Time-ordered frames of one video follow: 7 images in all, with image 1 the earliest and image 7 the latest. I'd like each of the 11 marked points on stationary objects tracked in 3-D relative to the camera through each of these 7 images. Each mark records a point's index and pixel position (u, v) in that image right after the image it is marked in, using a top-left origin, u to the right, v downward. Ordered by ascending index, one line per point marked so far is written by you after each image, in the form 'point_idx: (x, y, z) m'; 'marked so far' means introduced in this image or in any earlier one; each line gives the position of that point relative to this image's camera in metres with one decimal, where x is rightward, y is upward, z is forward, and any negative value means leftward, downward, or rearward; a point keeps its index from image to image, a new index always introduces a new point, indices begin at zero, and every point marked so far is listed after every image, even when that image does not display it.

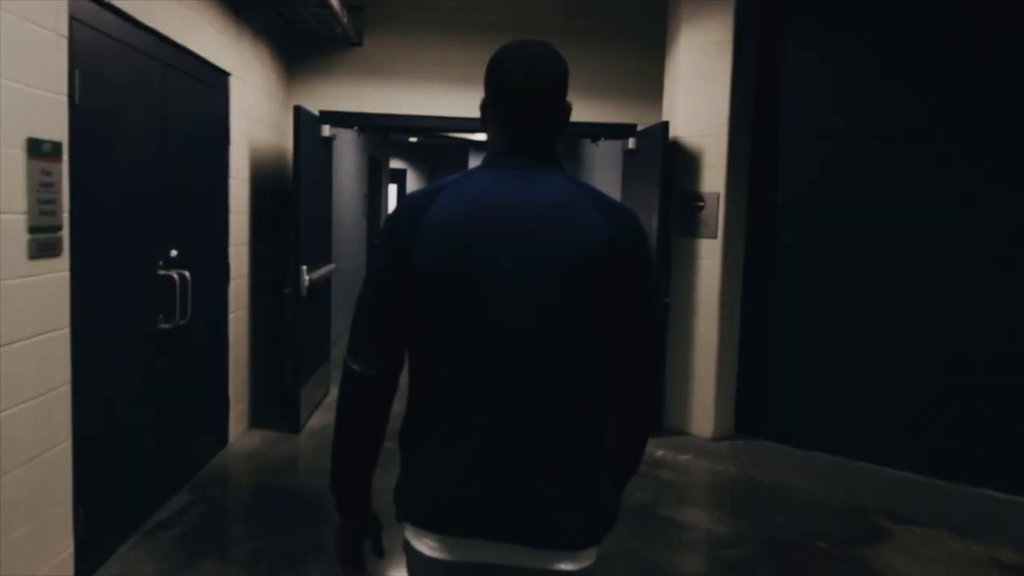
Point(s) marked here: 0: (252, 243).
0: (-1.9, +0.3, +5.0) m
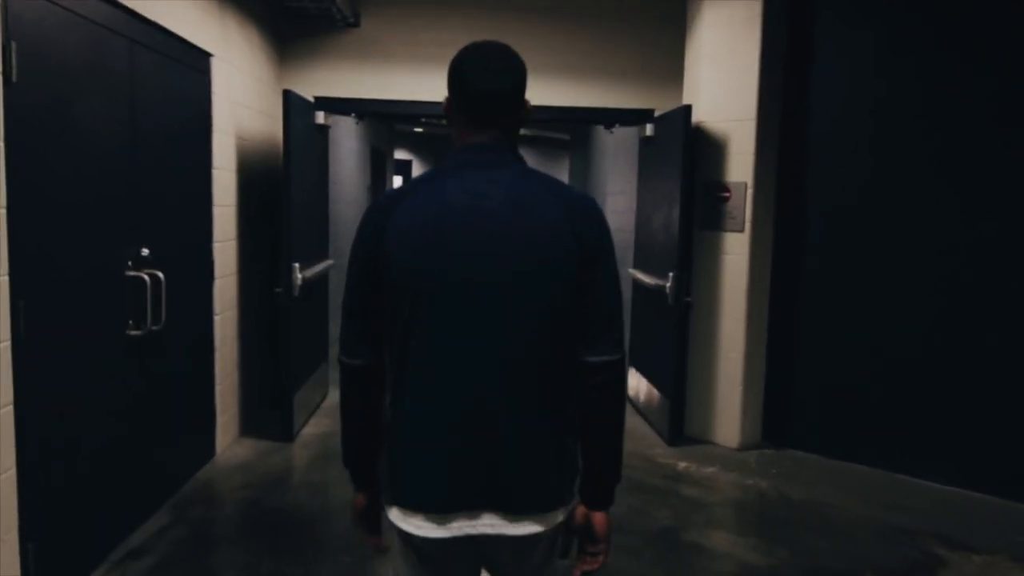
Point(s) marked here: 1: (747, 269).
0: (-1.8, +0.3, +4.6) m
1: (+1.6, +0.1, +4.7) m
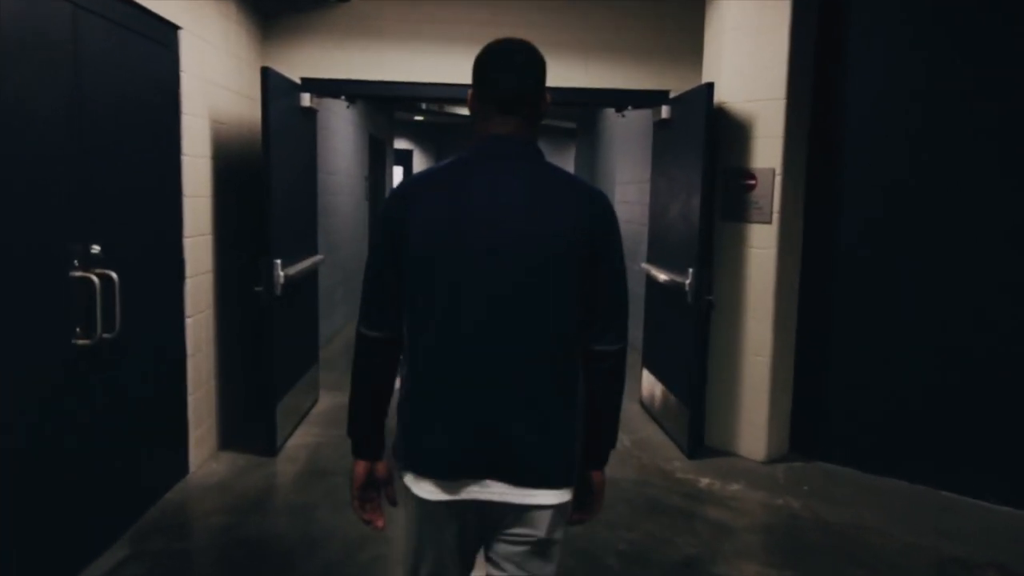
0: (-1.8, +0.3, +4.2) m
1: (+1.6, +0.1, +4.2) m
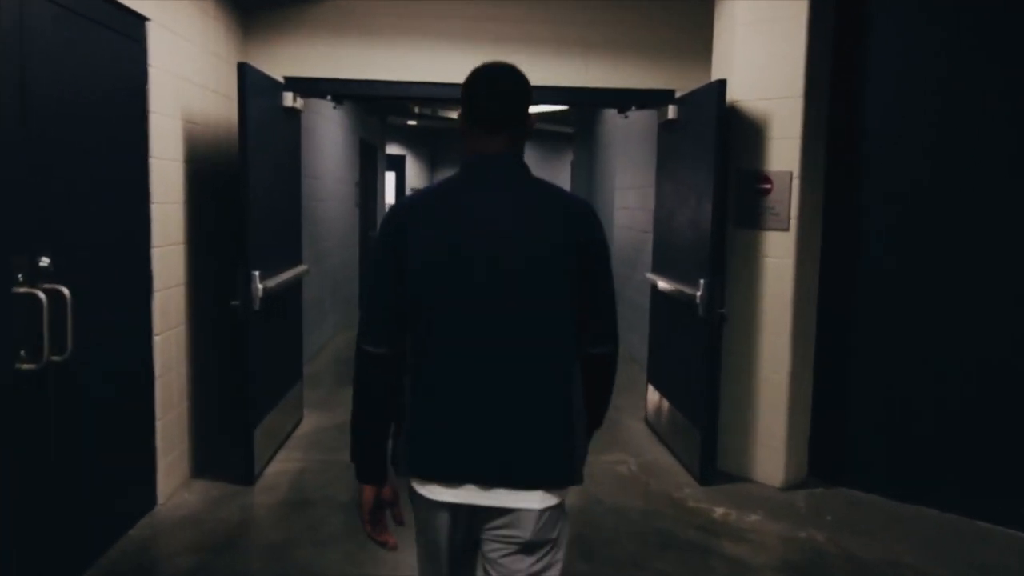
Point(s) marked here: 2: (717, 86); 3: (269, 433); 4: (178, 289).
0: (-1.8, +0.3, +3.9) m
1: (+1.6, +0.1, +3.9) m
2: (+1.2, +1.1, +3.9) m
3: (-1.5, -0.9, +4.4) m
4: (-1.8, 0.0, +3.8) m
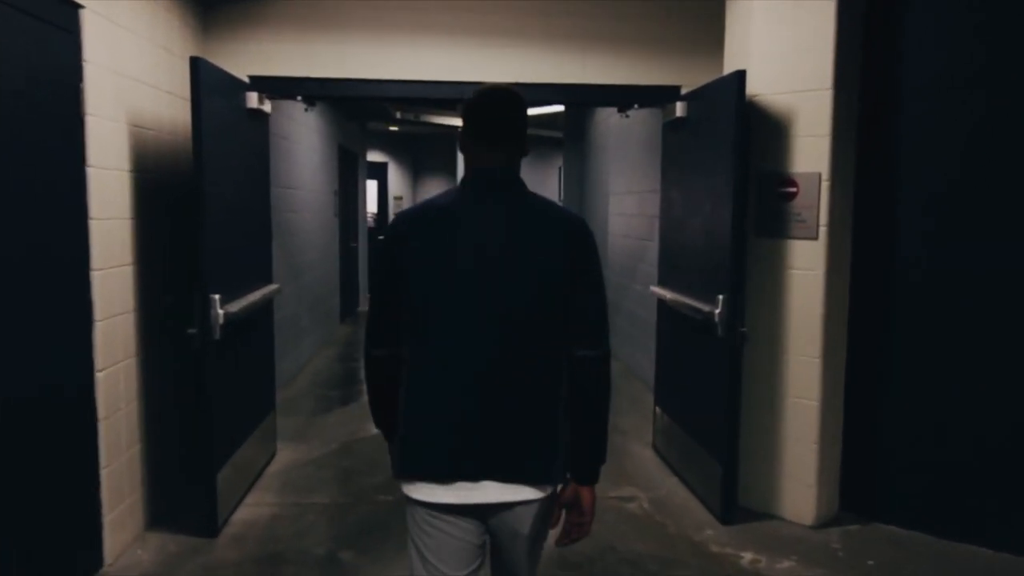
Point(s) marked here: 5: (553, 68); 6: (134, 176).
0: (-1.8, +0.1, +3.4) m
1: (+1.6, 0.0, +3.5) m
2: (+1.1, +1.1, +3.5) m
3: (-1.5, -1.0, +3.9) m
4: (-1.8, -0.1, +3.3) m
5: (+0.3, +1.4, +4.4) m
6: (-1.8, +0.6, +3.4) m
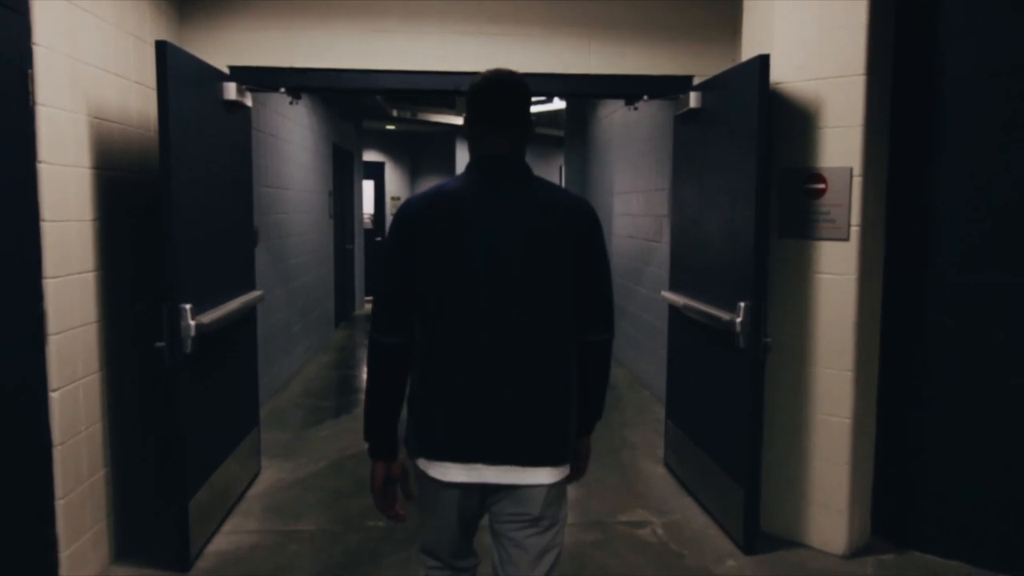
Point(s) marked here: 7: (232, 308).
0: (-1.8, +0.1, +3.1) m
1: (+1.6, 0.0, +3.2) m
2: (+1.1, +1.0, +3.2) m
3: (-1.5, -1.1, +3.5) m
4: (-1.8, -0.2, +3.0) m
5: (+0.3, +1.4, +4.1) m
6: (-1.8, +0.5, +3.1) m
7: (-1.5, -0.1, +3.6) m
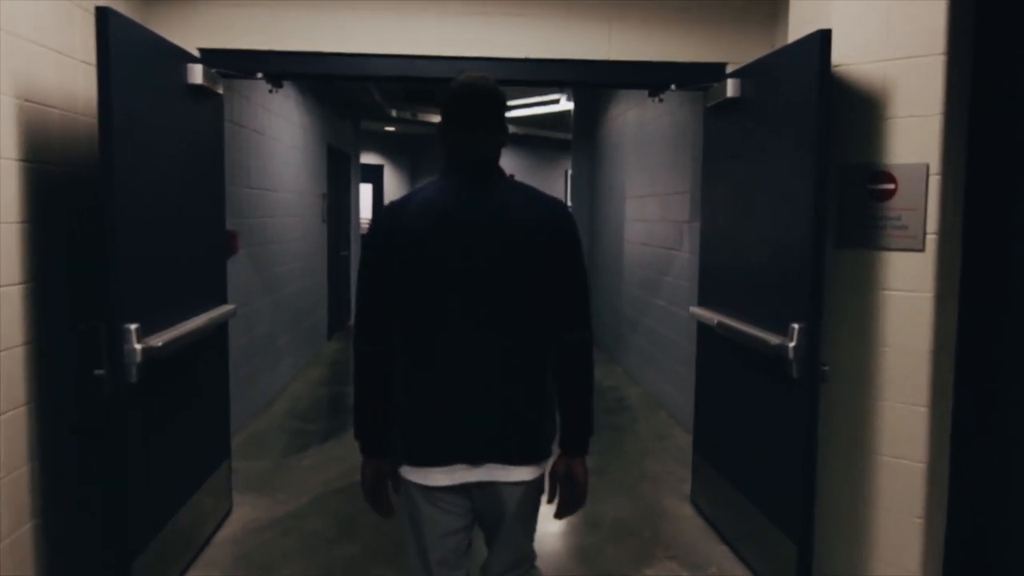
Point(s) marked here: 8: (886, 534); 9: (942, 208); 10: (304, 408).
0: (-1.8, 0.0, +2.6) m
1: (+1.6, -0.1, +2.7) m
2: (+1.2, +1.0, +2.7) m
3: (-1.5, -1.1, +3.0) m
4: (-1.8, -0.2, +2.5) m
5: (+0.3, +1.3, +3.6) m
6: (-1.8, +0.5, +2.6) m
7: (-1.4, -0.2, +3.1) m
8: (+1.5, -1.0, +2.8) m
9: (+1.7, +0.3, +2.7) m
10: (-1.7, -1.0, +5.7) m
